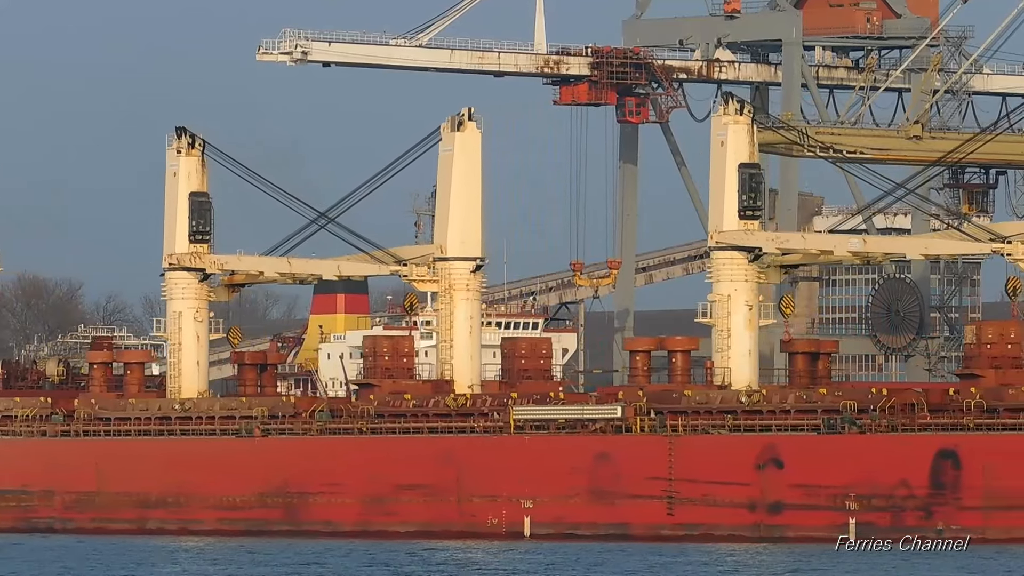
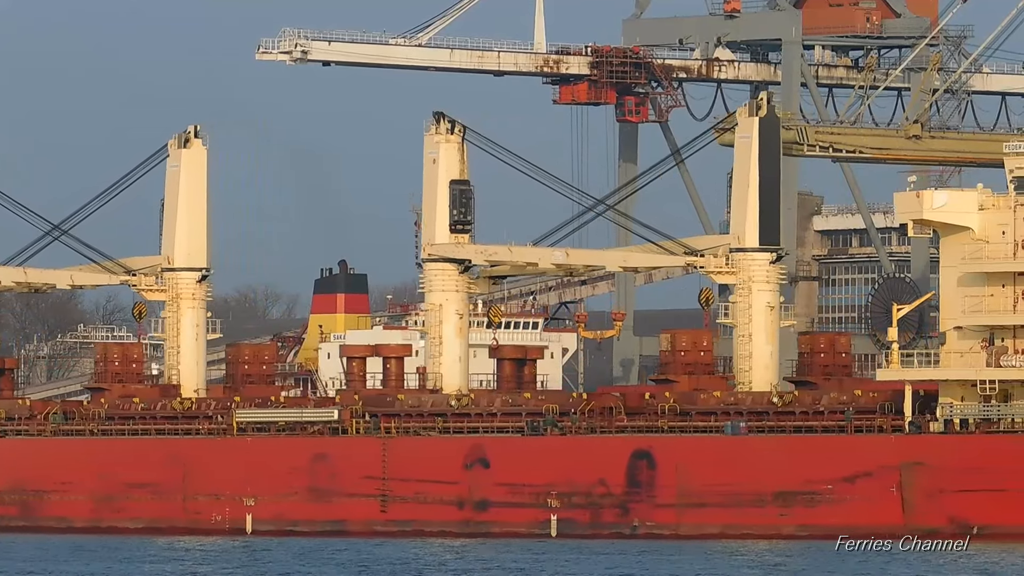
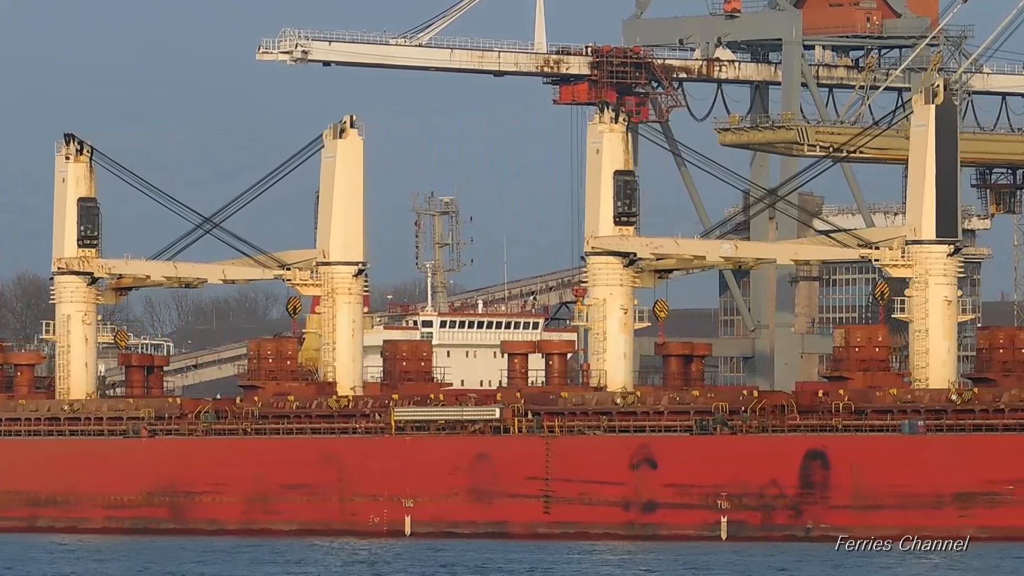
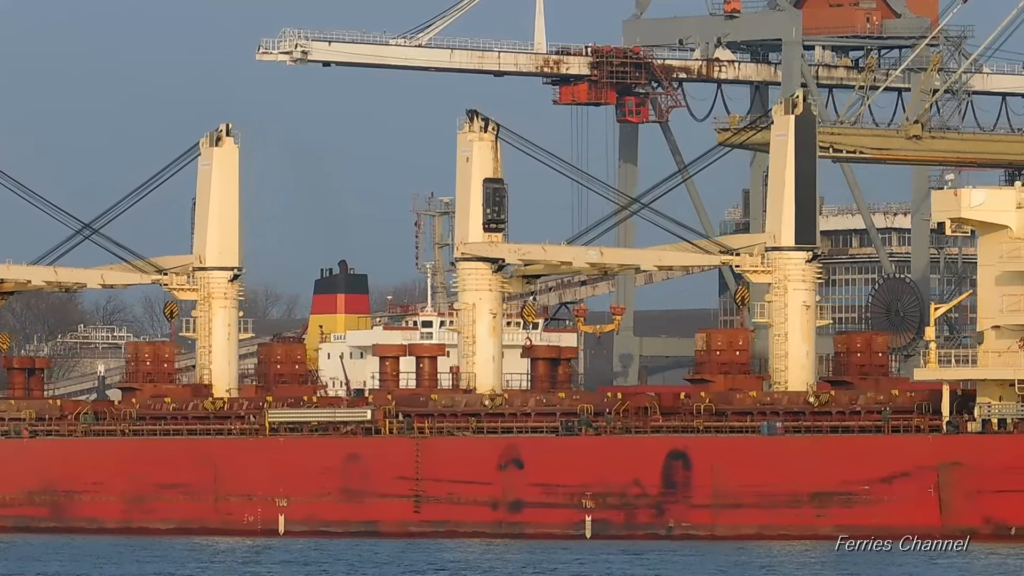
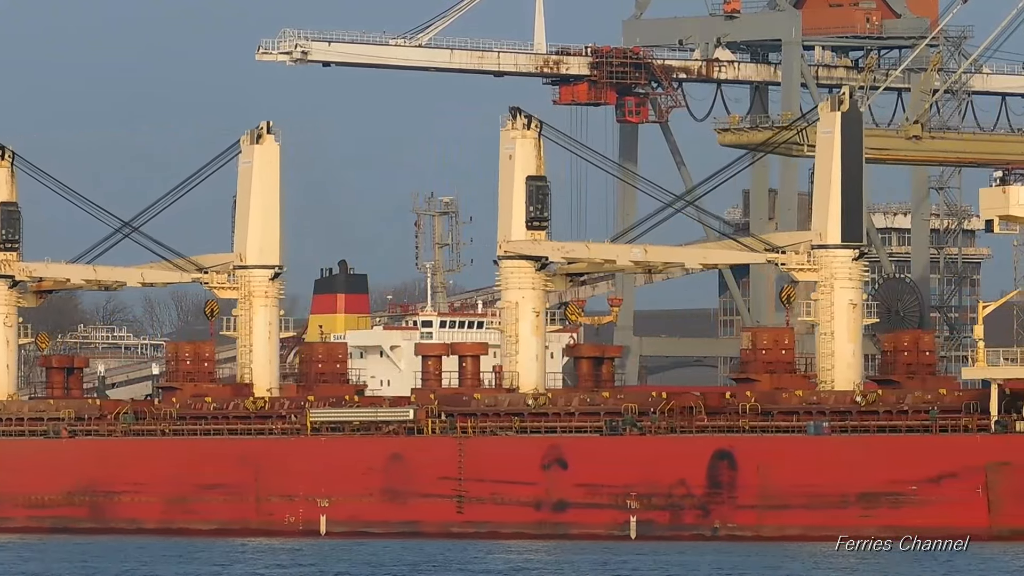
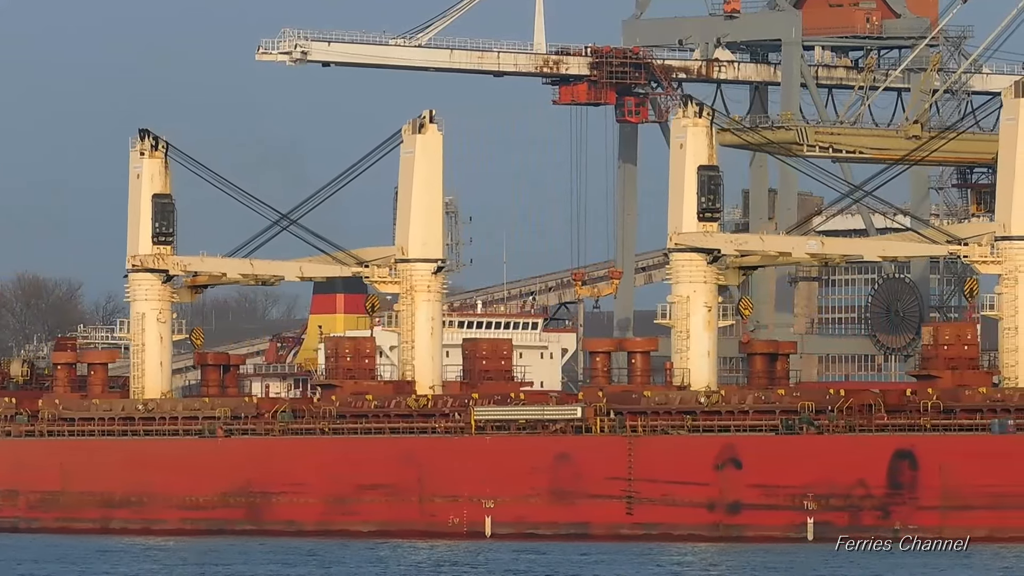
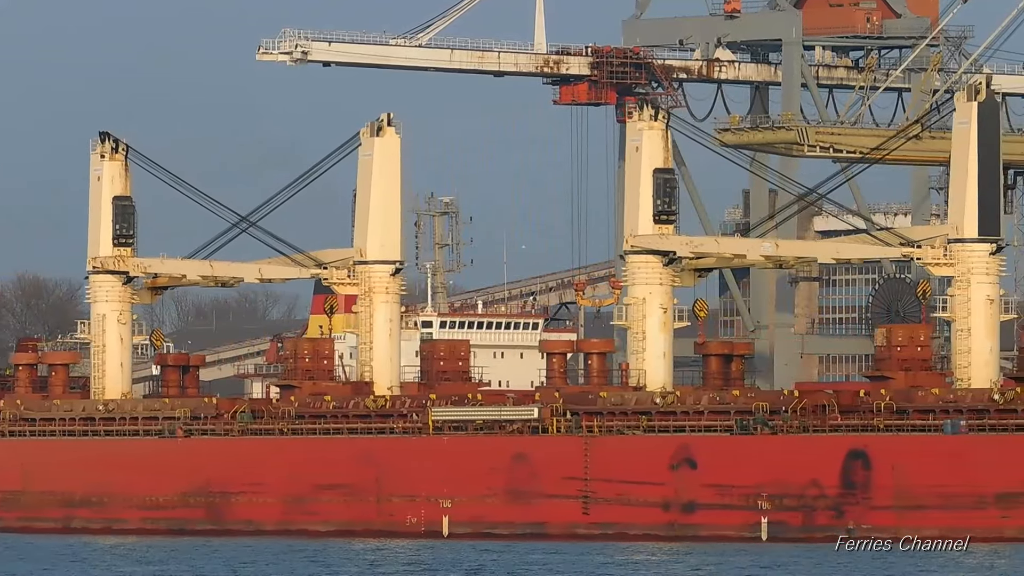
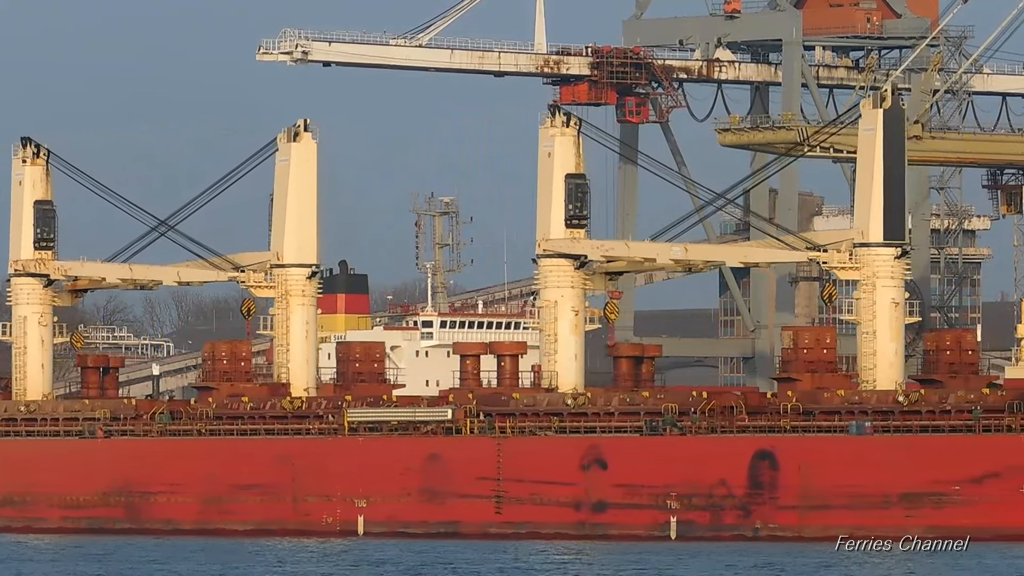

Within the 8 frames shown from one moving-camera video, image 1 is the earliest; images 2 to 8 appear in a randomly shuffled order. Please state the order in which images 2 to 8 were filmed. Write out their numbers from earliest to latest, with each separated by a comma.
6, 7, 3, 8, 5, 4, 2
